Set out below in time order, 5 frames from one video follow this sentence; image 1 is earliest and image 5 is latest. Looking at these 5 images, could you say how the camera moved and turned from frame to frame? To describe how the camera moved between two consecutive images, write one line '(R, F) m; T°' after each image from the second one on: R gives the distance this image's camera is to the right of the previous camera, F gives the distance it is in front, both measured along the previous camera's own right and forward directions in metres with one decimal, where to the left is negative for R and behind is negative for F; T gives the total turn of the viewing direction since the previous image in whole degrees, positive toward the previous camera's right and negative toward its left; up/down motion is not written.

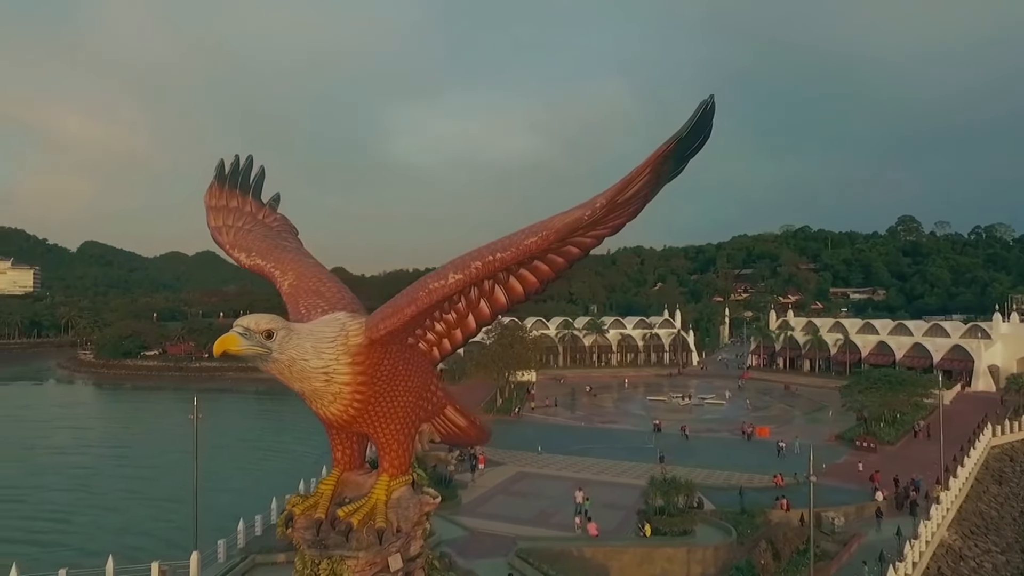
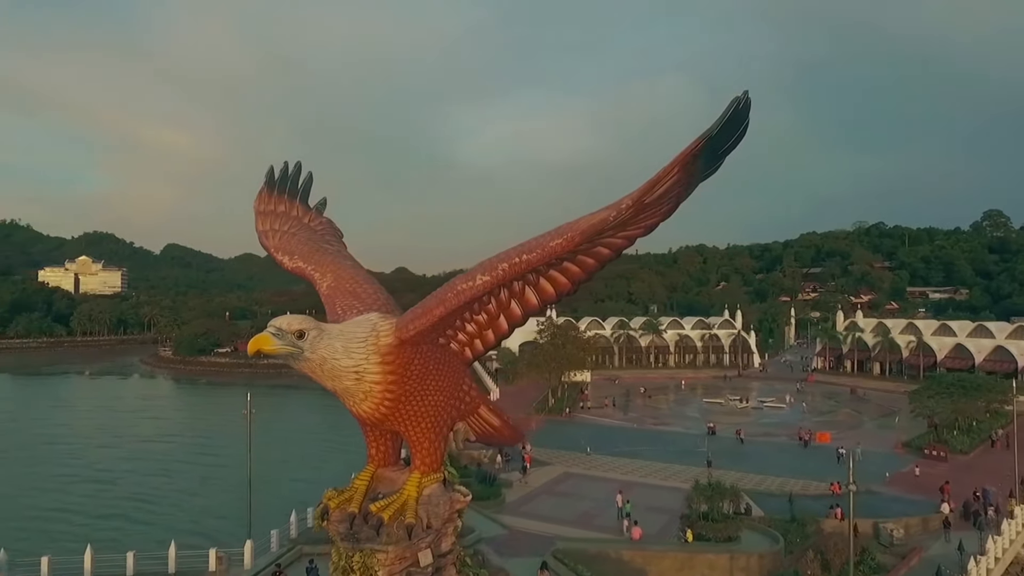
(+0.3, 0.0) m; -5°
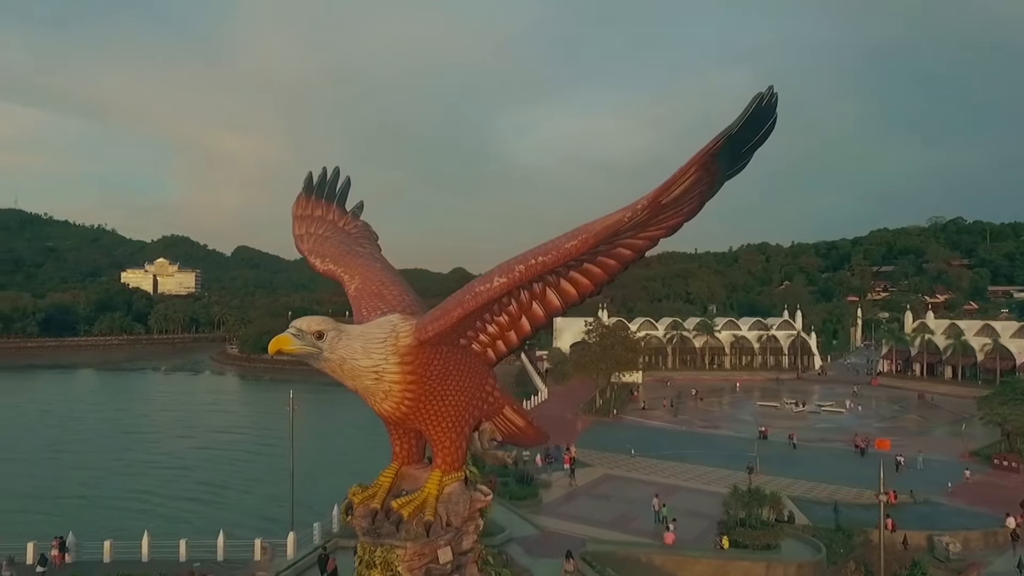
(+0.4, 0.0) m; -5°
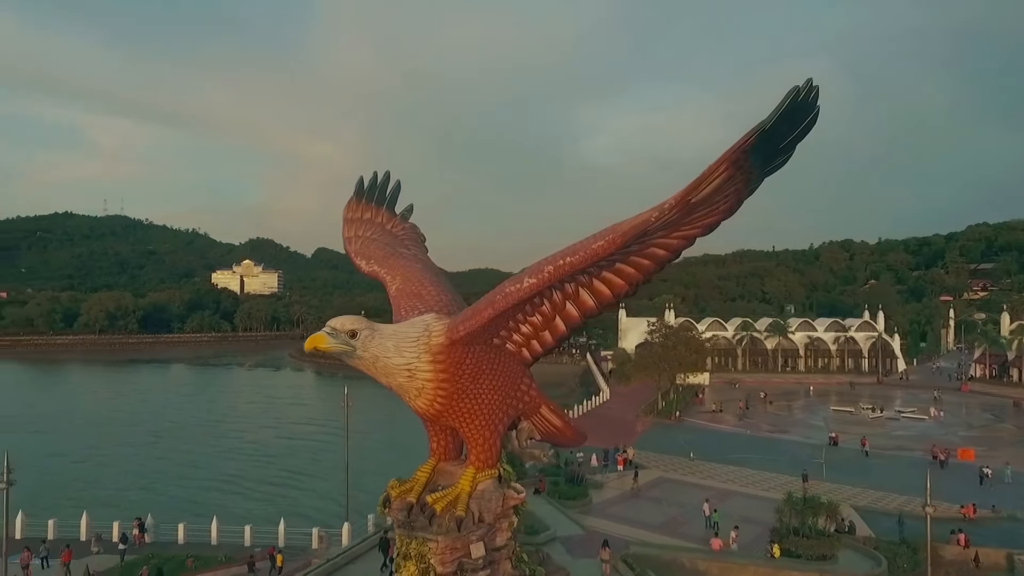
(+0.4, 0.0) m; -6°
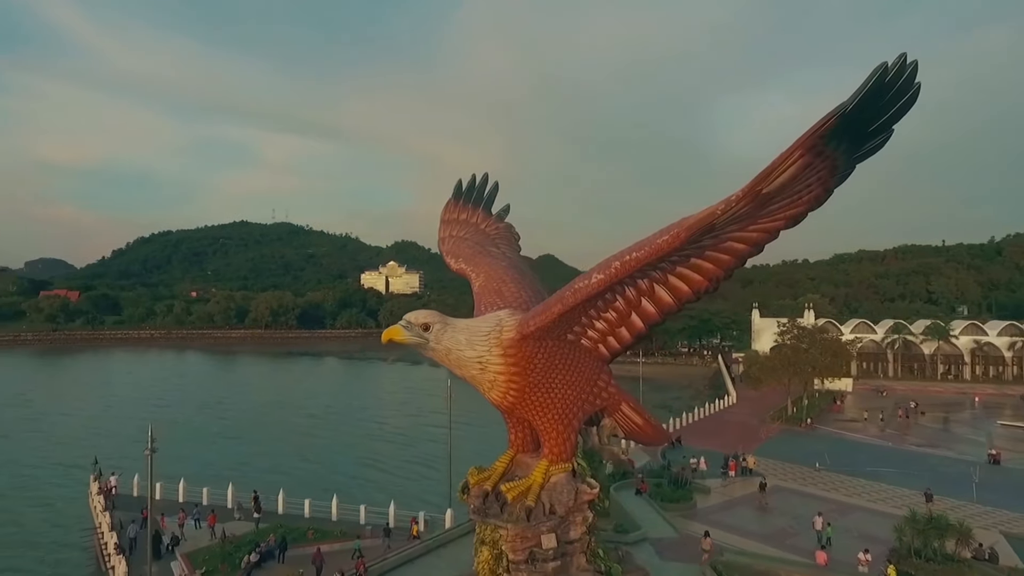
(+0.6, -0.1) m; -12°
